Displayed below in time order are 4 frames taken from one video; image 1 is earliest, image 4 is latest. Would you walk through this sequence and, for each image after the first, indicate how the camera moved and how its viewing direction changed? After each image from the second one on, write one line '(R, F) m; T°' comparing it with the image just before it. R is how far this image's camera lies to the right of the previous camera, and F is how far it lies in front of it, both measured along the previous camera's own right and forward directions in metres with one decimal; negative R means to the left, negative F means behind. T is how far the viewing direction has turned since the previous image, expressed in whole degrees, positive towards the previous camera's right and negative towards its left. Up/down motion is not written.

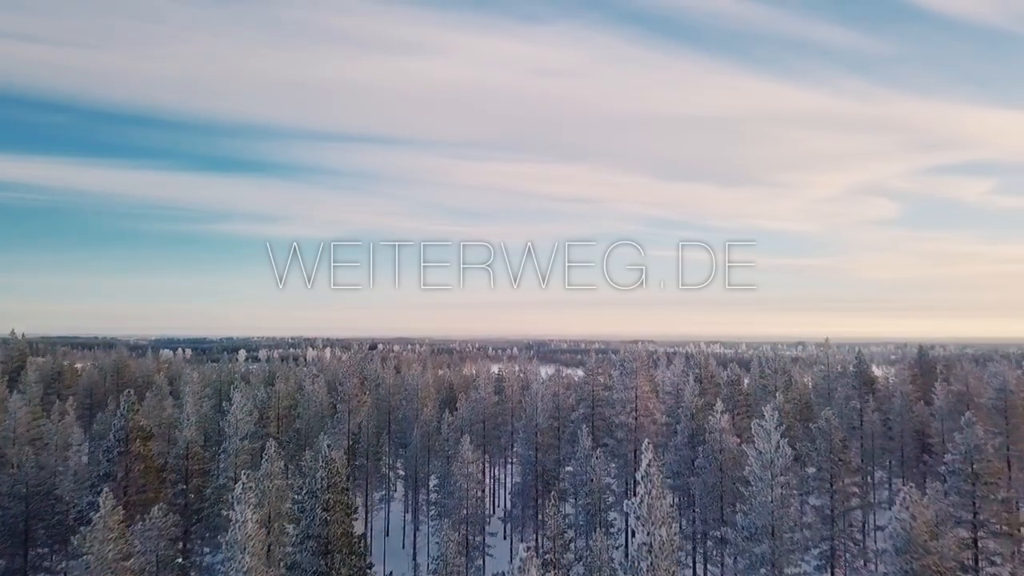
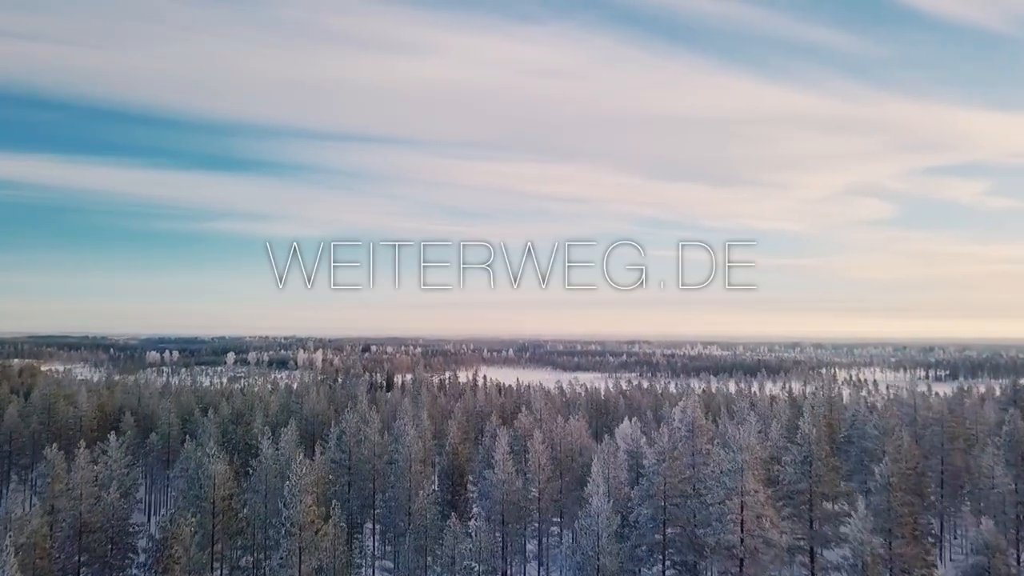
(+3.5, +13.2) m; 0°
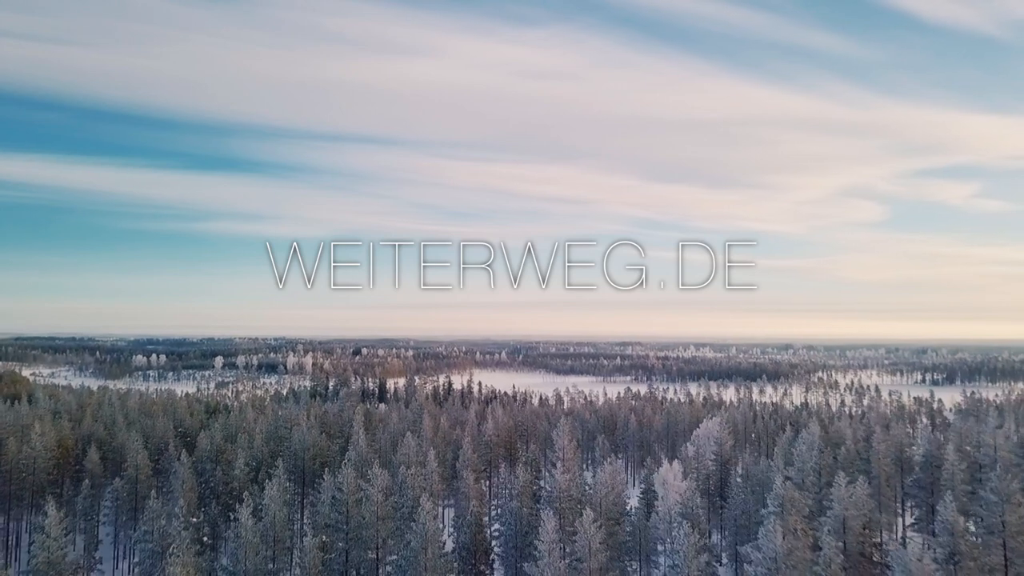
(-1.5, +5.3) m; +1°
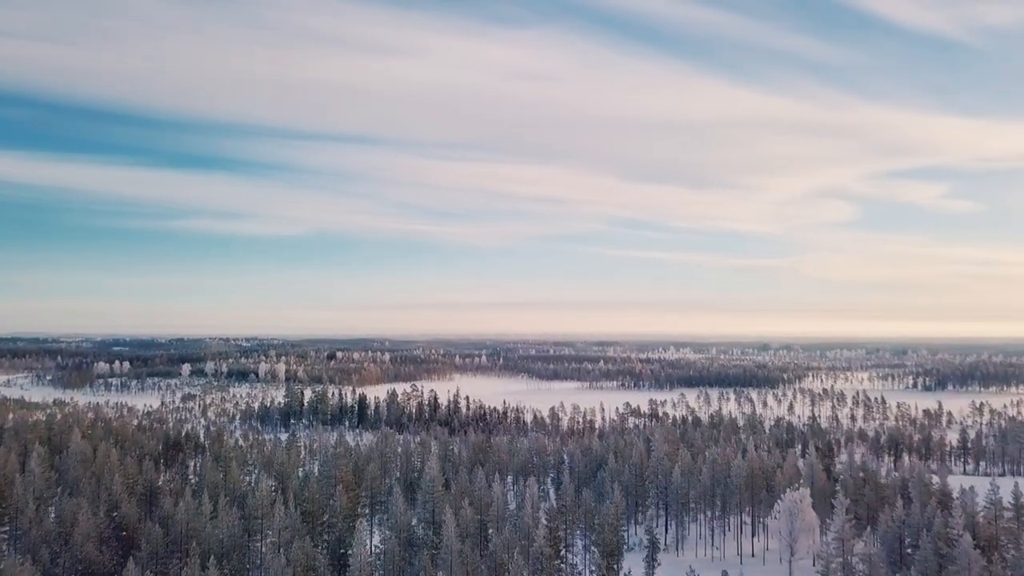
(-5.0, +14.7) m; +2°
